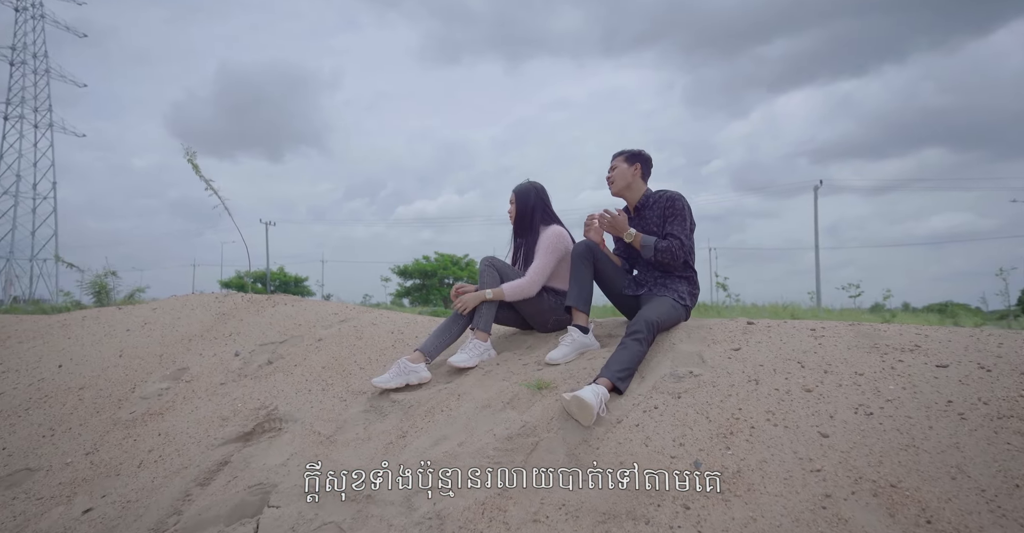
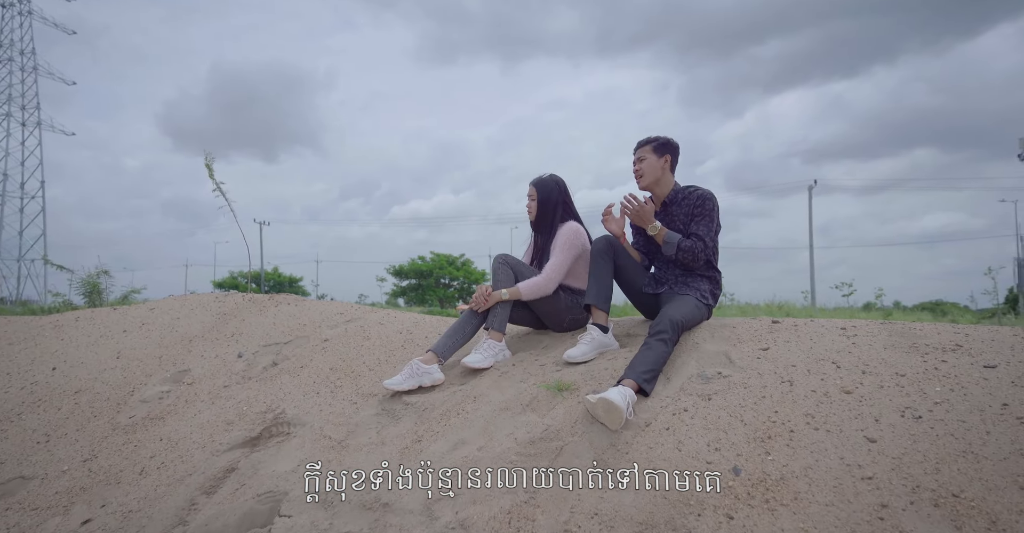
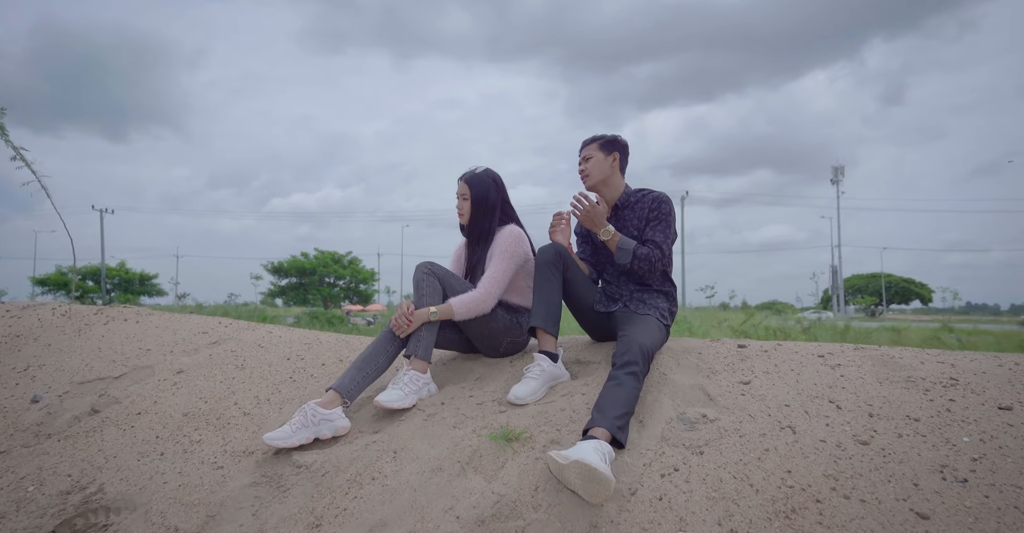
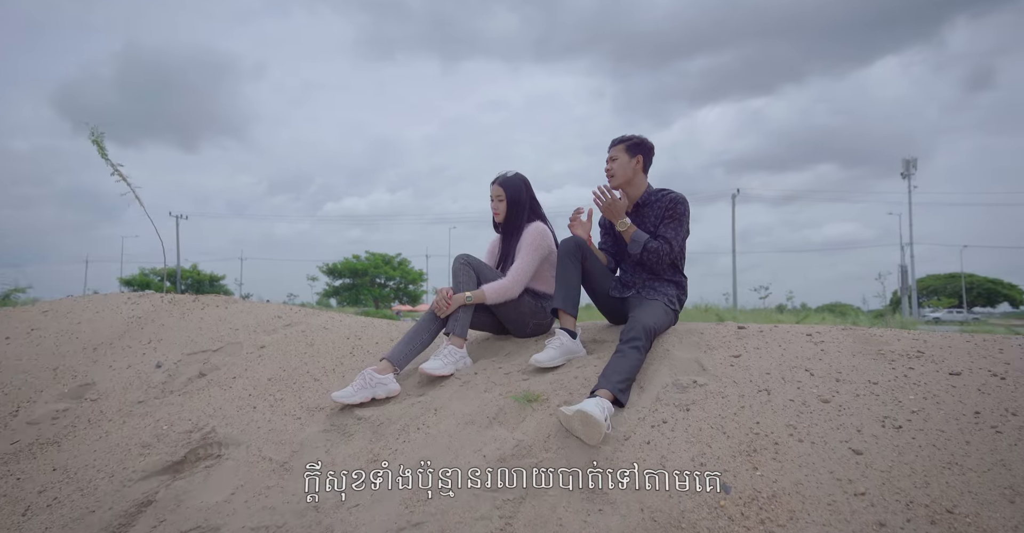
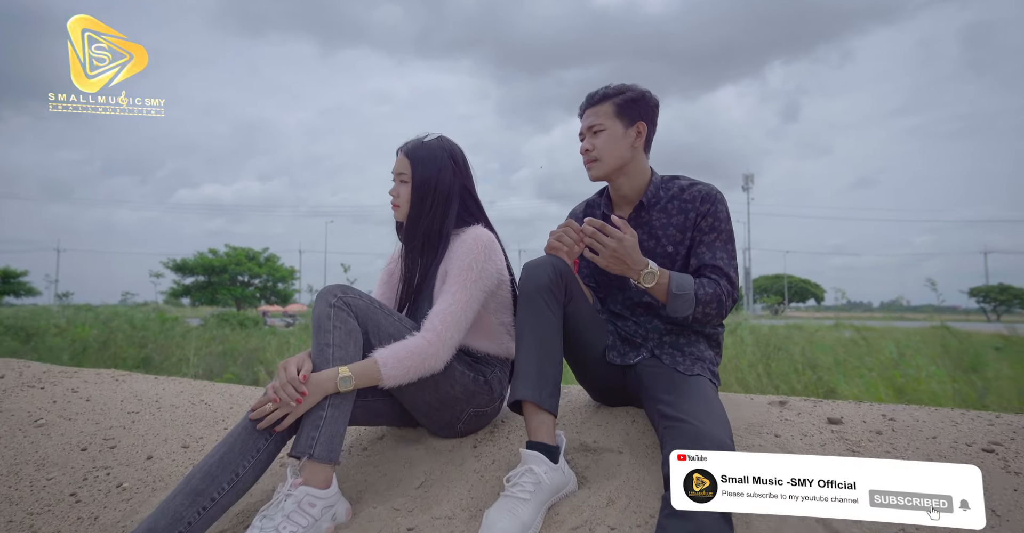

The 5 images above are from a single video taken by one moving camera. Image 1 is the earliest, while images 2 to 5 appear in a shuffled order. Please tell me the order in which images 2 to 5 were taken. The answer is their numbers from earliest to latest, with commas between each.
2, 4, 3, 5
